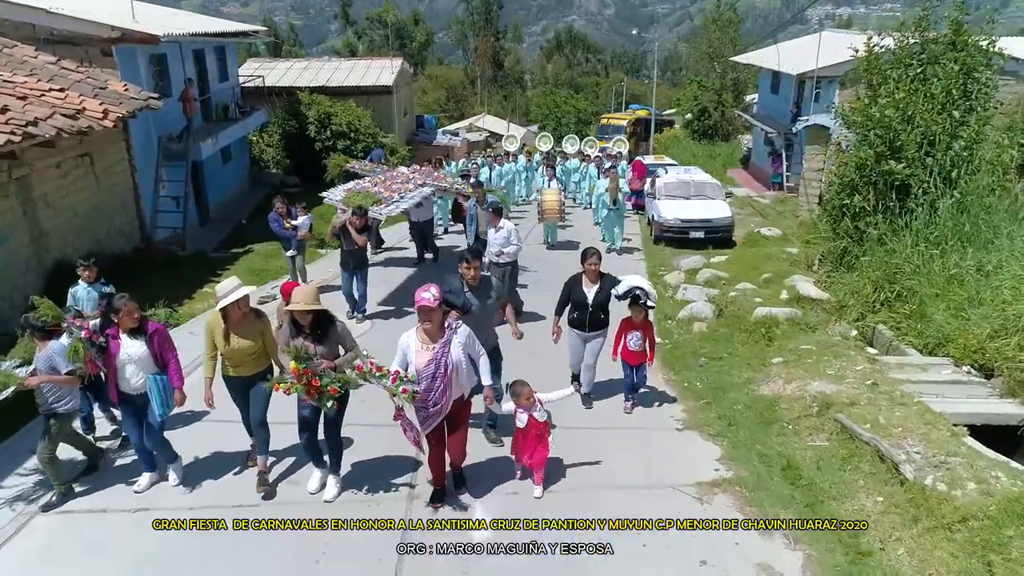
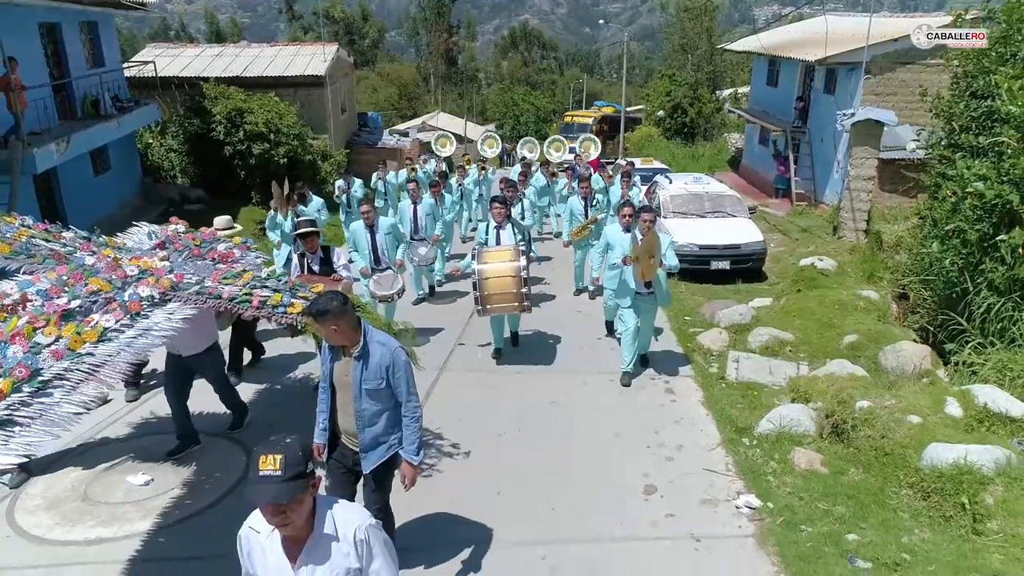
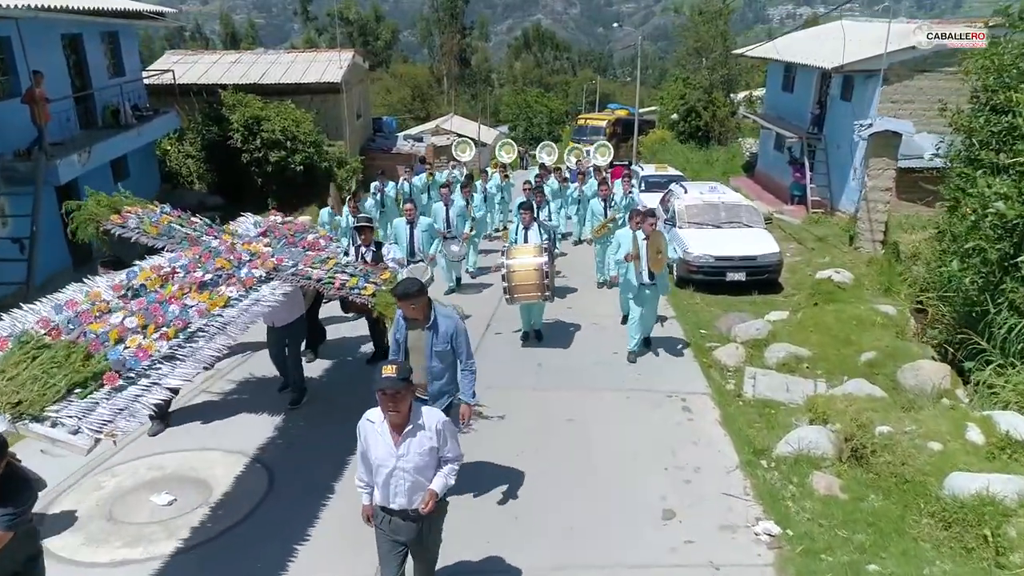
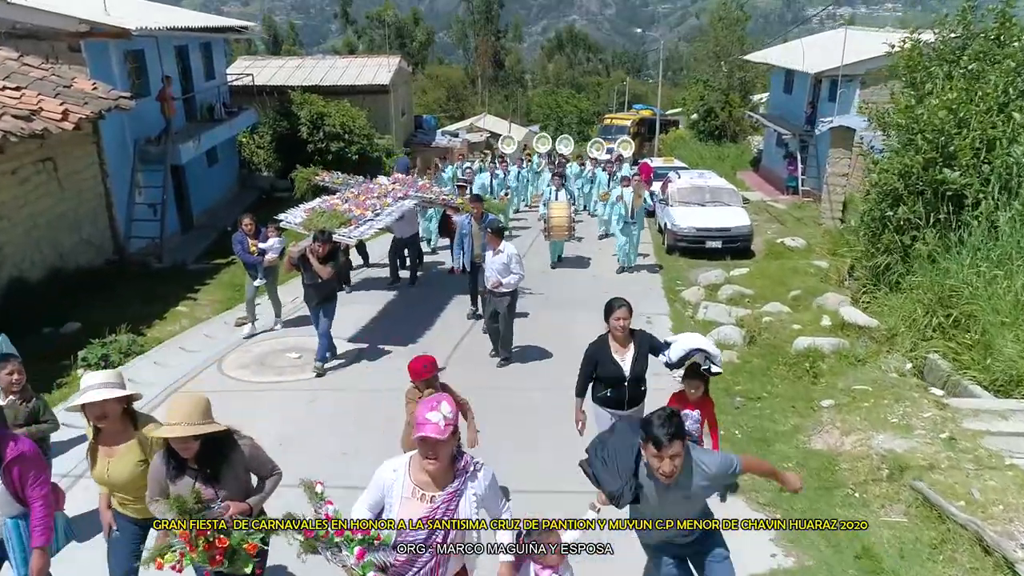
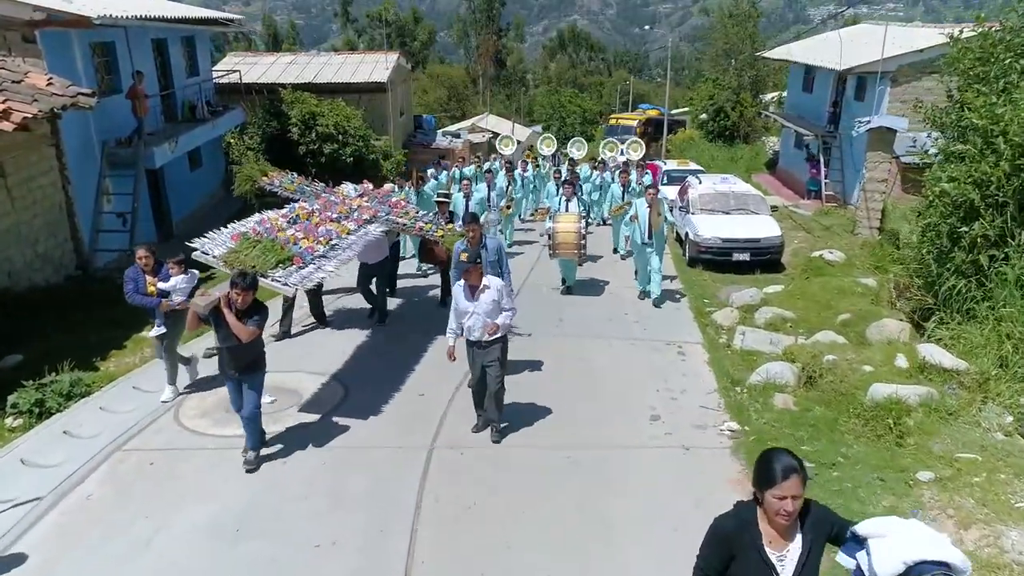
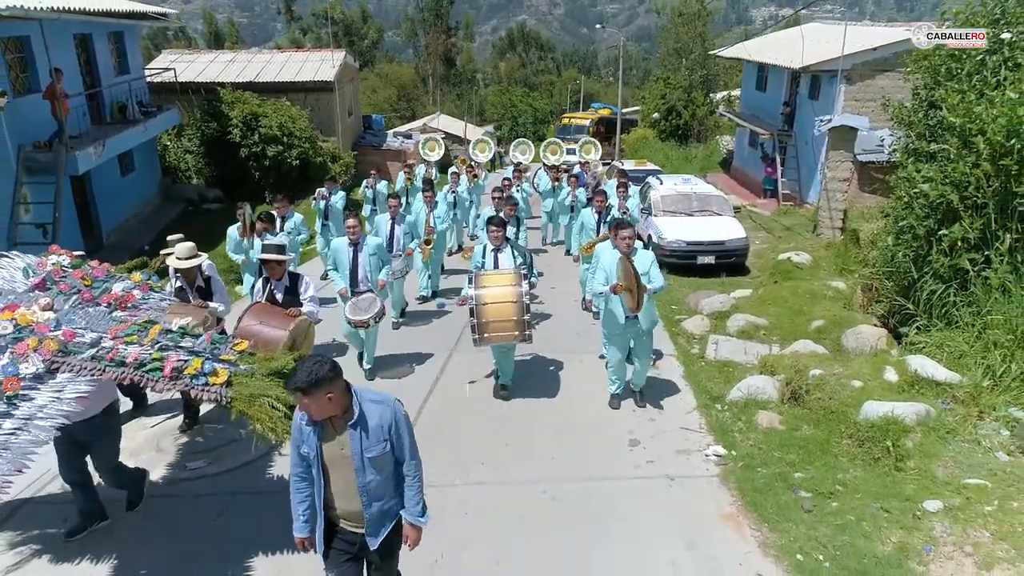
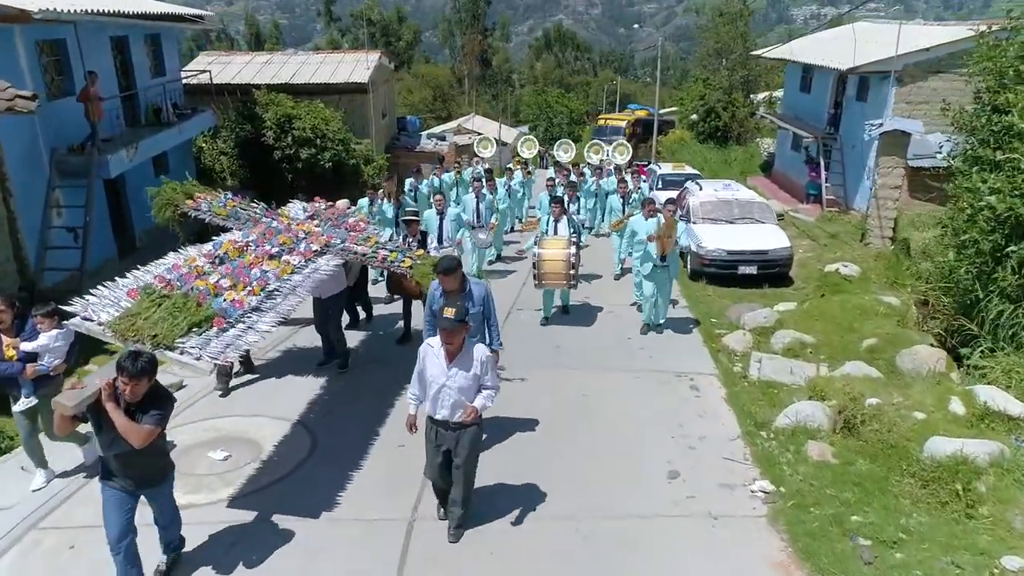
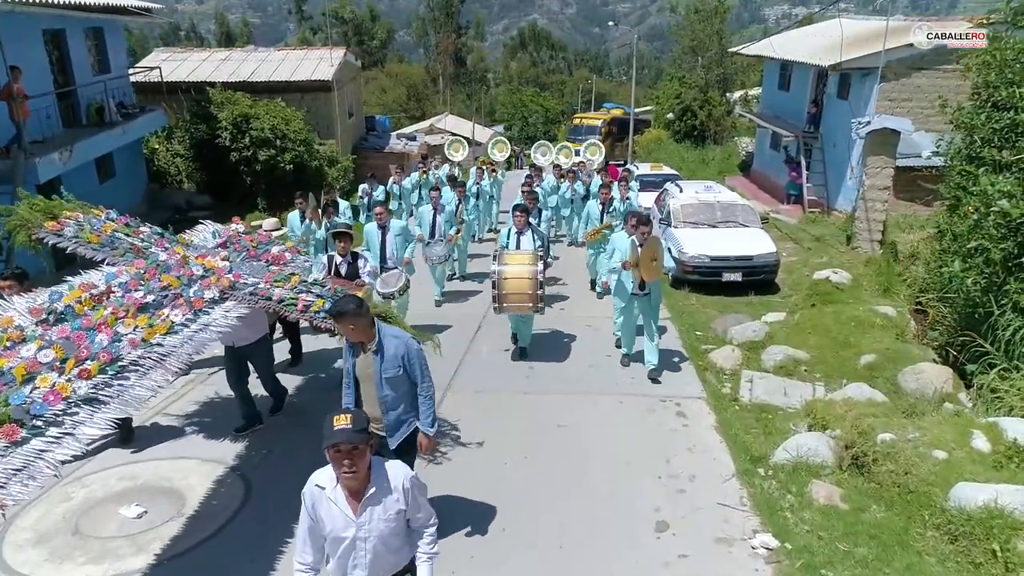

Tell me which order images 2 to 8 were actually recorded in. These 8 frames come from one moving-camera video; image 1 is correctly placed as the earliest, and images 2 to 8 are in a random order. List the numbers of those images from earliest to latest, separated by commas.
4, 5, 7, 3, 8, 2, 6
